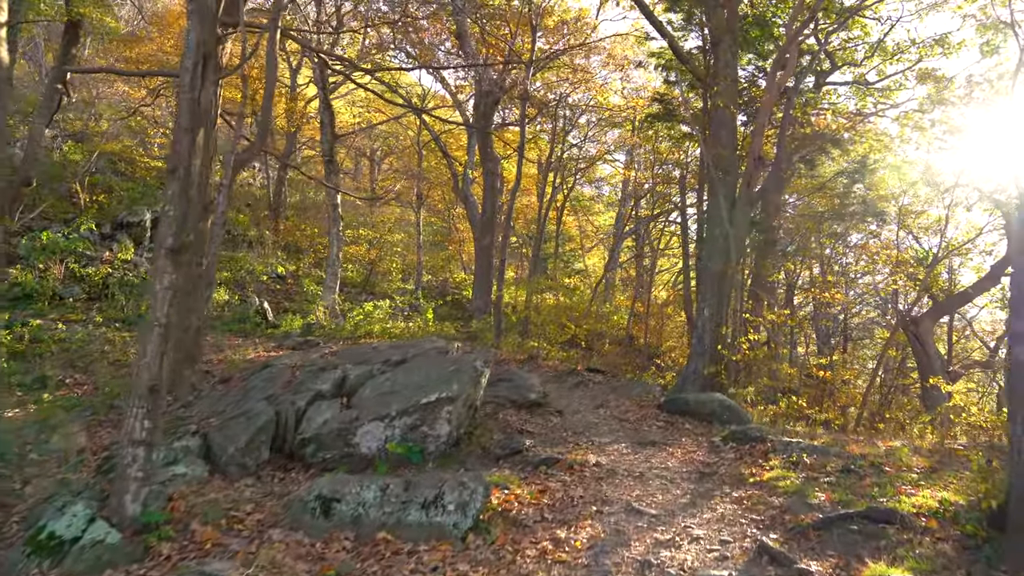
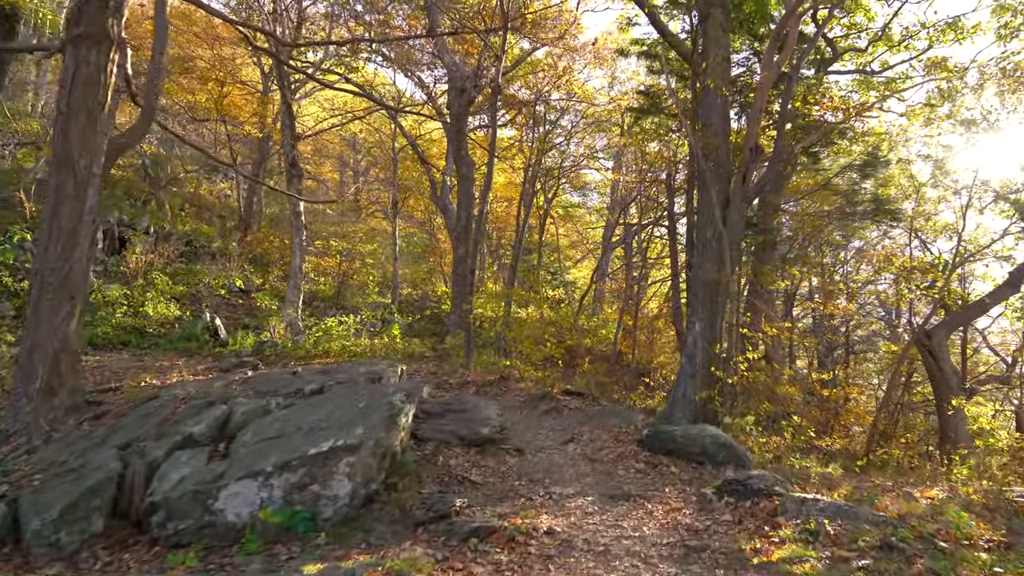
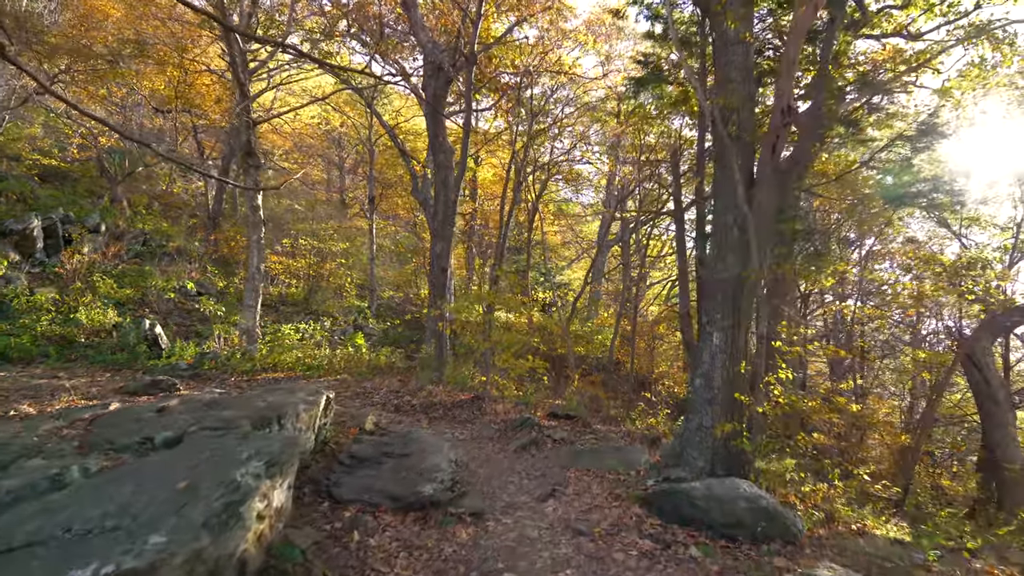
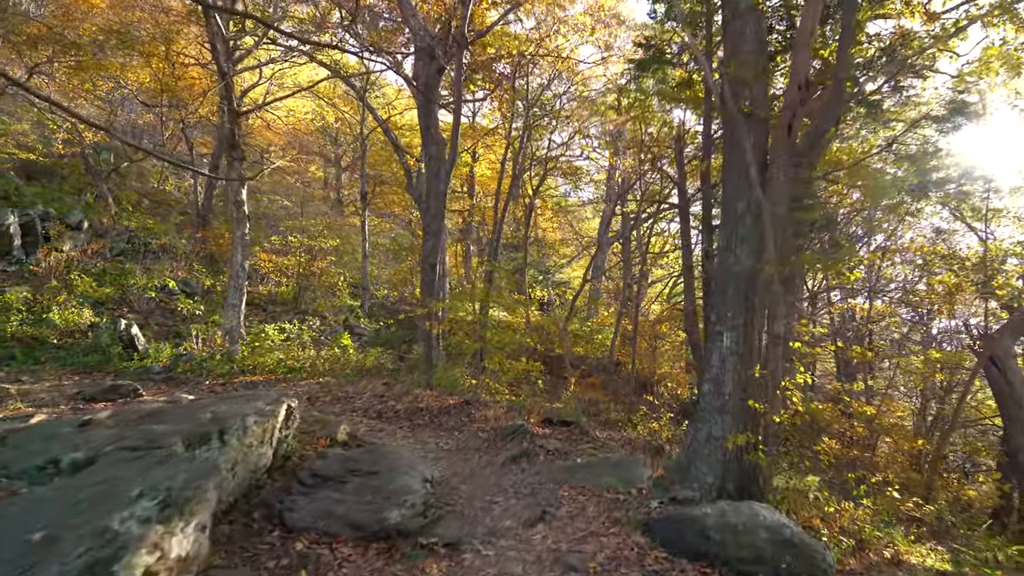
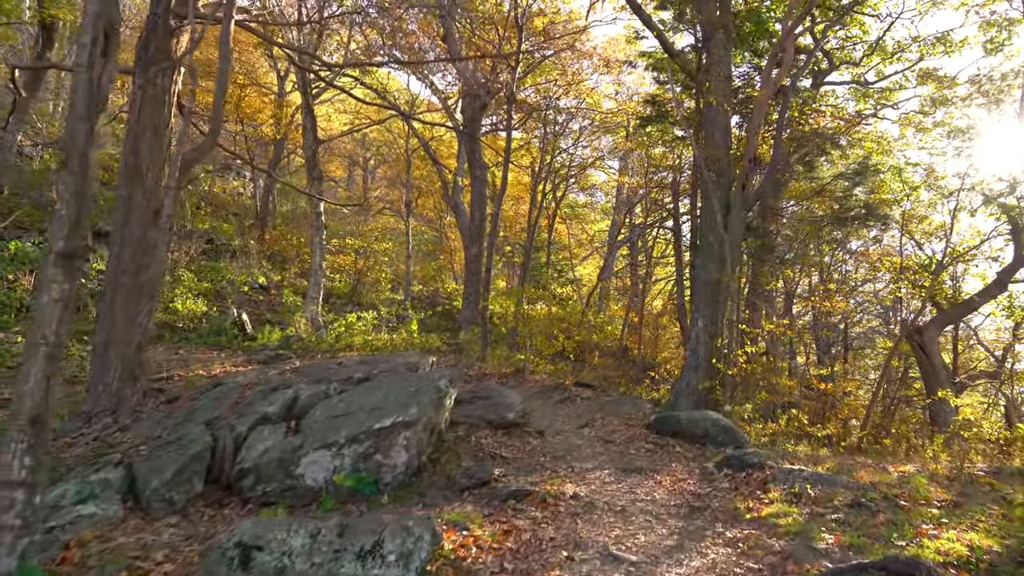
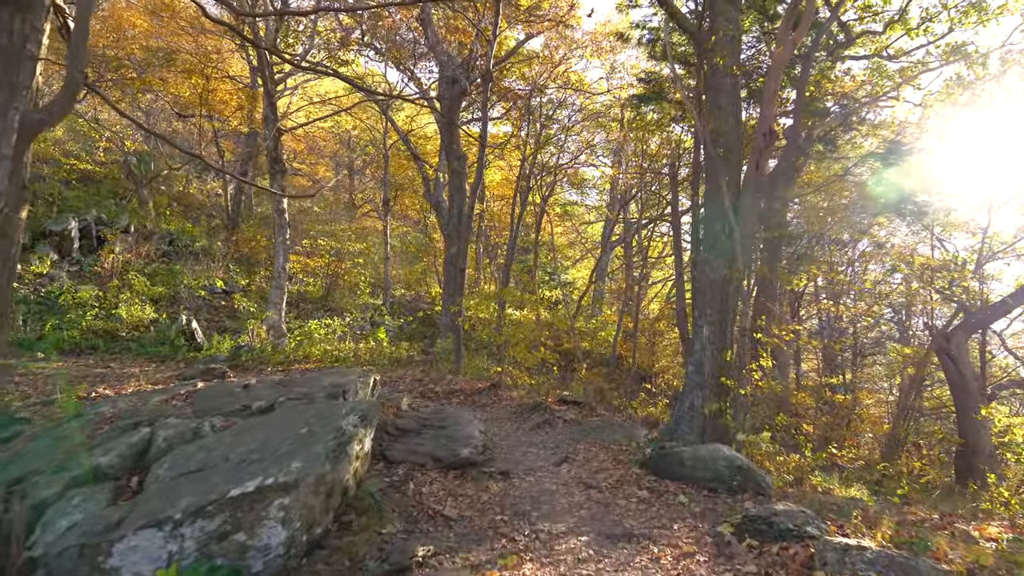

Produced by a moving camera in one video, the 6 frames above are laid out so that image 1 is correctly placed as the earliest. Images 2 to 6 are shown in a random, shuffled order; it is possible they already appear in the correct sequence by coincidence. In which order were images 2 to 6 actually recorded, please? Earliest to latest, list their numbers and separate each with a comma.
5, 2, 6, 3, 4
